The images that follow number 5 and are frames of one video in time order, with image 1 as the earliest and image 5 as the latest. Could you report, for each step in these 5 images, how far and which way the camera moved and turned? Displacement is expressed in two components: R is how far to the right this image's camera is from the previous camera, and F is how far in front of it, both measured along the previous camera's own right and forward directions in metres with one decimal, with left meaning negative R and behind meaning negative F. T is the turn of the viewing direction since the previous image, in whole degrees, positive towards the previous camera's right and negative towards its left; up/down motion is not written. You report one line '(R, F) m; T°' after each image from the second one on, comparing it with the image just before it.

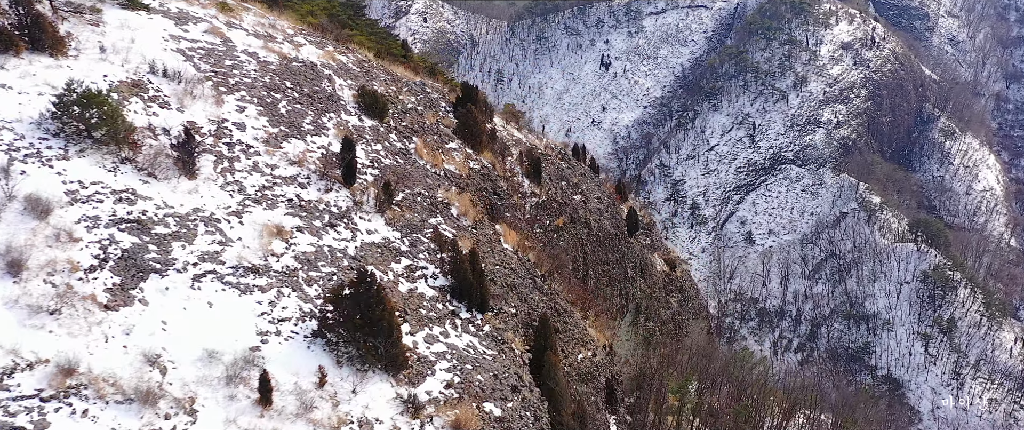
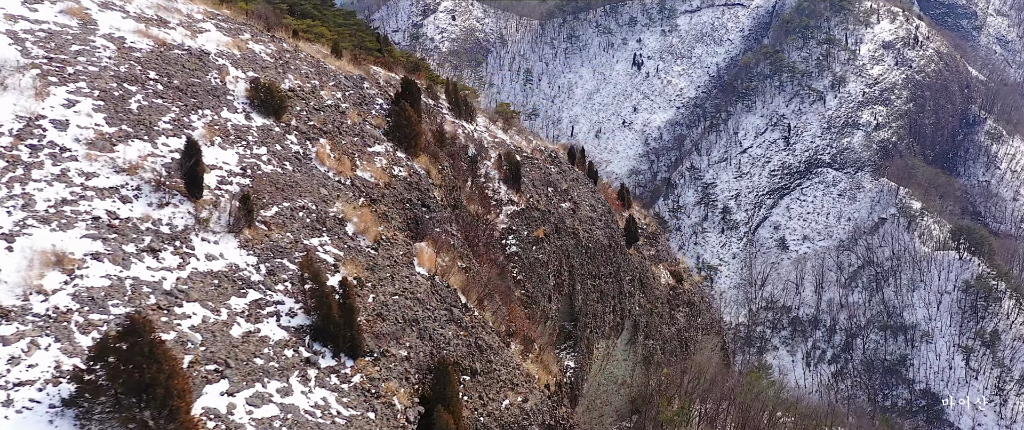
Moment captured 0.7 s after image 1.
(+2.4, +3.8) m; -2°
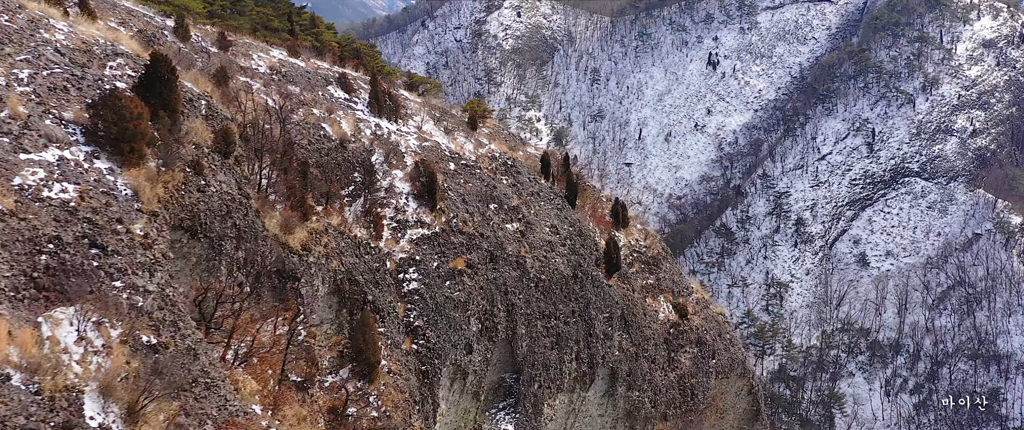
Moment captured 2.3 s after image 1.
(+5.3, +8.6) m; -5°
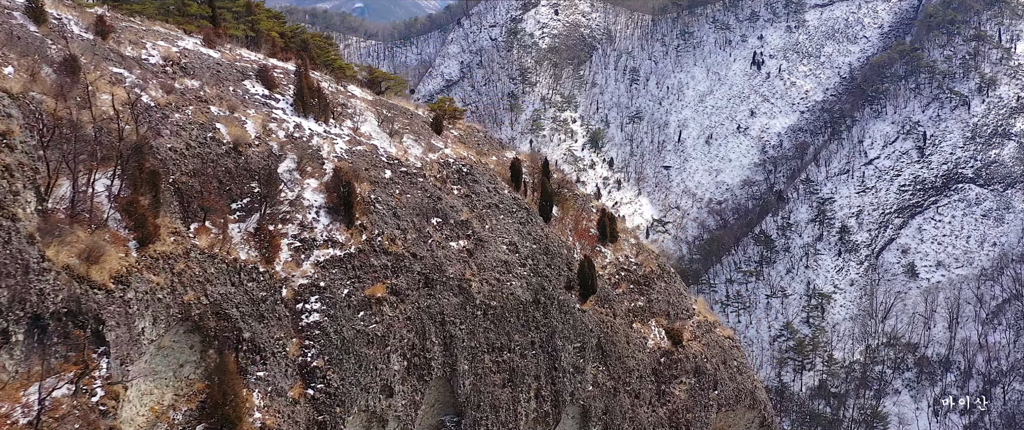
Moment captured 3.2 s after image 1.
(+3.0, +4.7) m; -3°
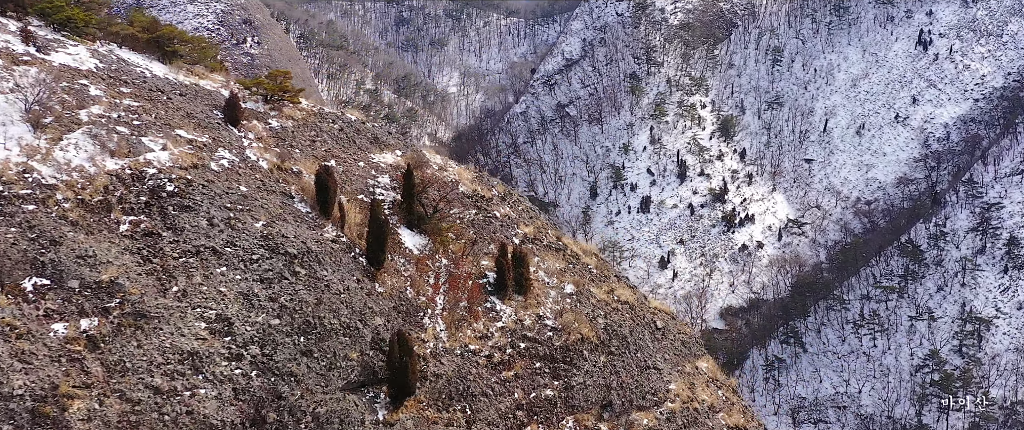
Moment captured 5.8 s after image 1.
(+8.0, +13.9) m; -10°
